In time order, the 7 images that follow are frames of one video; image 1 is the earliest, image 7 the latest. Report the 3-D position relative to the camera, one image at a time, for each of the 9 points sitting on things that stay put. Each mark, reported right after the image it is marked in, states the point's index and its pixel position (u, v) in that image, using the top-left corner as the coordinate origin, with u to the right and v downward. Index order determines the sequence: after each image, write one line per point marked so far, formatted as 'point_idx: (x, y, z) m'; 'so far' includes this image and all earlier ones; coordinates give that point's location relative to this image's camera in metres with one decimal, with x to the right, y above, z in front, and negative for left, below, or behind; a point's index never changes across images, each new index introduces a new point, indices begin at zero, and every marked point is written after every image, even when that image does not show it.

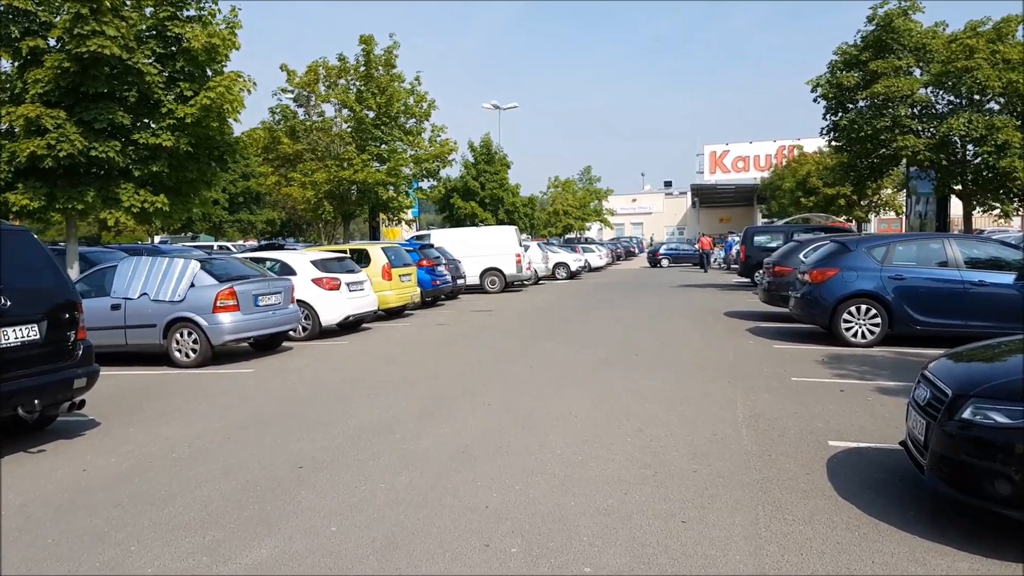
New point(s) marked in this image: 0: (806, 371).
0: (+3.7, -1.0, +9.5) m
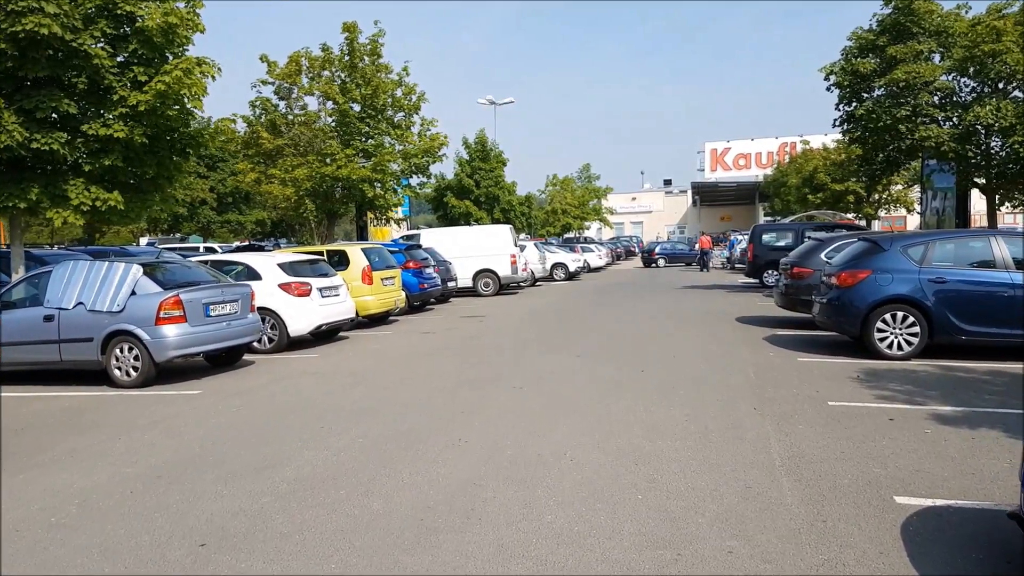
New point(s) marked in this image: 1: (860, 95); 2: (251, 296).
0: (+3.5, -1.1, +8.1) m
1: (+9.0, +5.0, +19.8) m
2: (-3.7, -0.1, +10.8) m
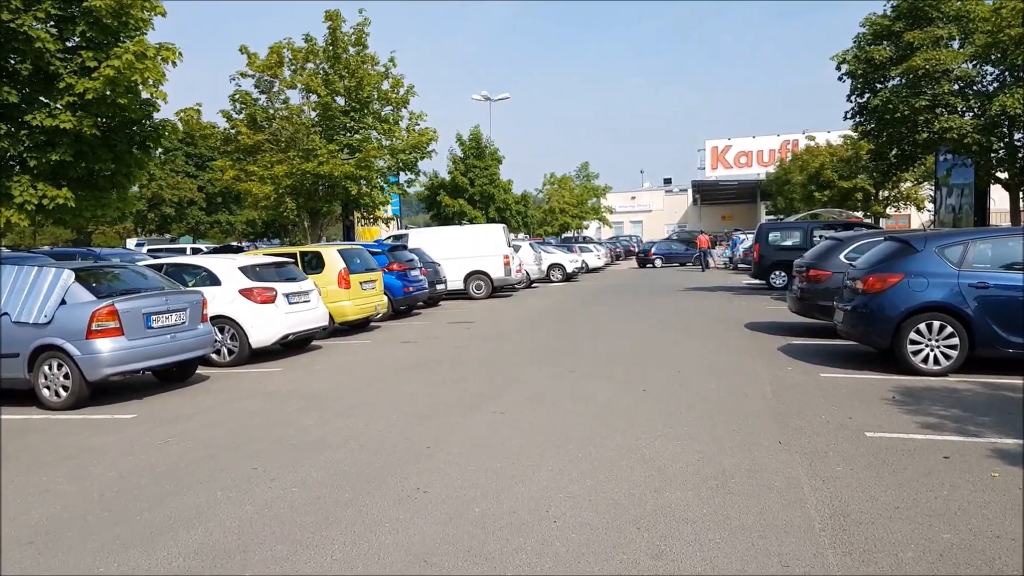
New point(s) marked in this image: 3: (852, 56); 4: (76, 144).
0: (+3.3, -1.2, +6.9) m
1: (+8.8, +5.0, +18.6) m
2: (-3.9, -0.2, +9.6) m
3: (+8.3, +5.7, +18.7) m
4: (-7.0, +2.3, +12.3) m
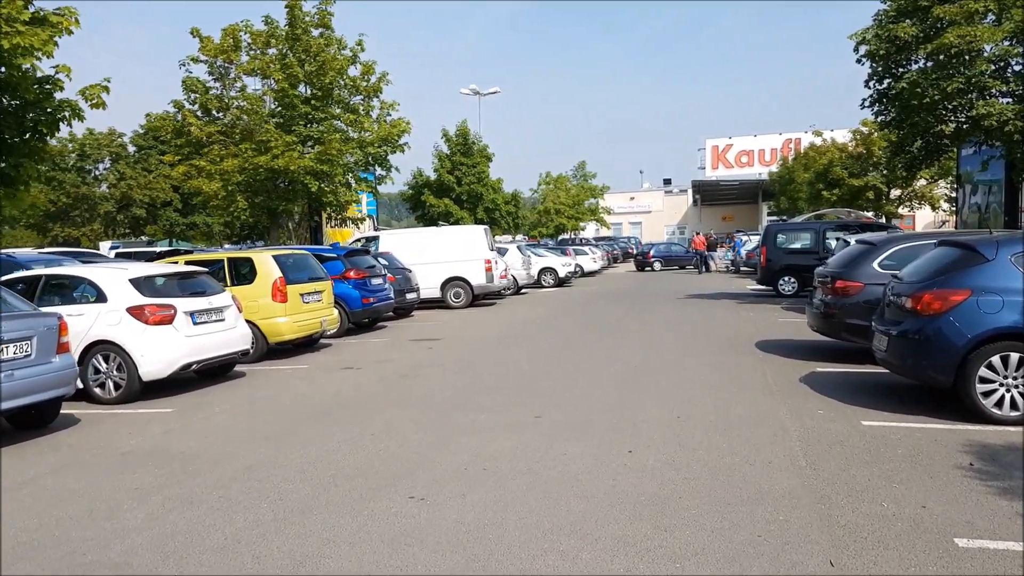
0: (+2.8, -1.4, +4.8) m
1: (+8.3, +4.8, +16.5) m
2: (-4.4, -0.4, +7.5) m
3: (+7.8, +5.5, +16.6) m
4: (-7.5, +2.1, +10.2) m
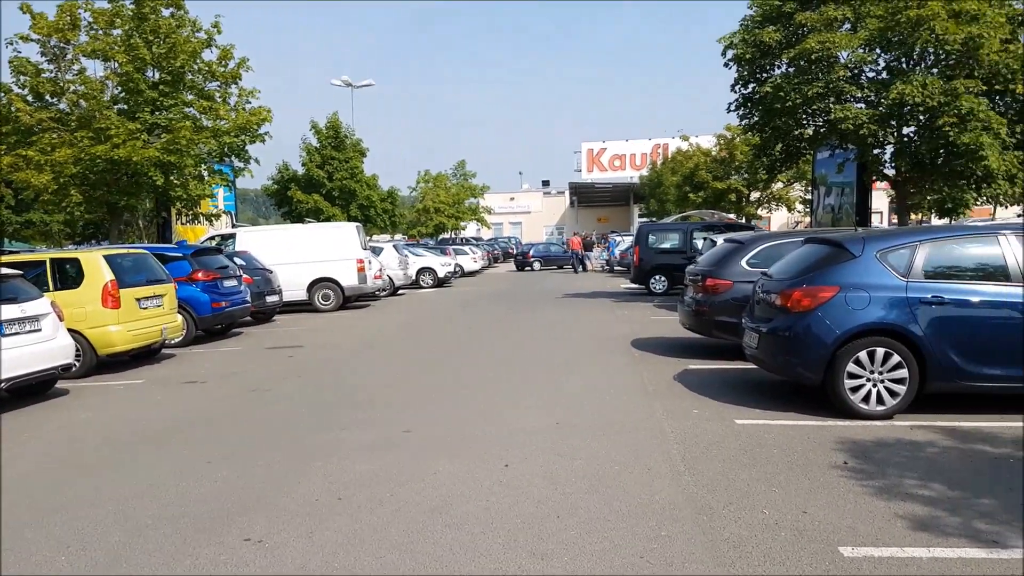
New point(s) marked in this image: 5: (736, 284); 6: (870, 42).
0: (+2.0, -1.3, +4.6) m
1: (+5.6, +4.8, +17.0) m
2: (-5.5, -0.5, +6.2) m
3: (+5.0, +5.6, +17.1) m
4: (-9.1, +2.0, +8.3) m
5: (+2.9, +0.1, +10.0) m
6: (+7.4, +5.1, +15.7) m
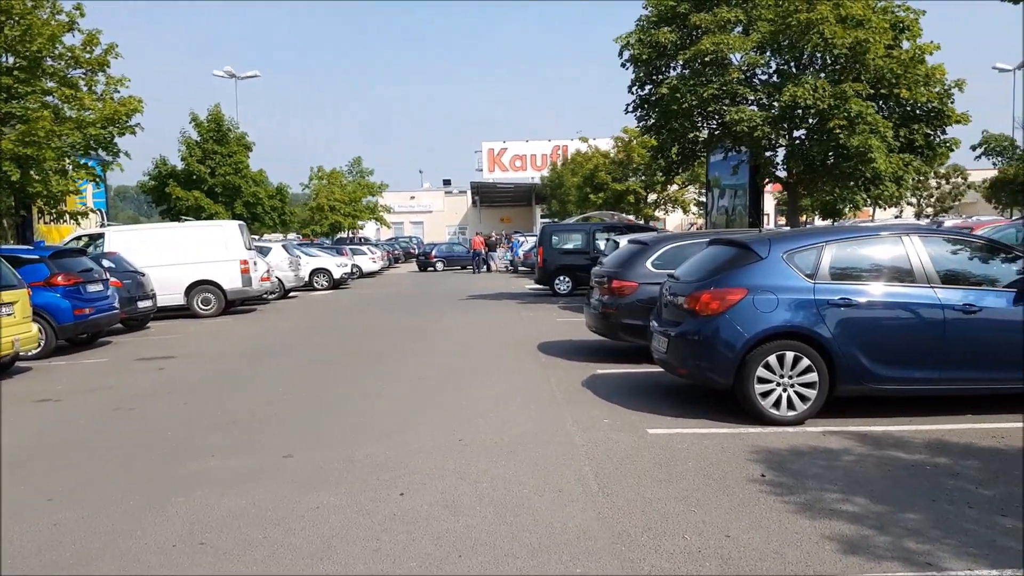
0: (+1.4, -1.4, +4.3) m
1: (+3.3, +4.8, +17.0) m
2: (-6.3, -0.5, +4.8) m
3: (+2.8, +5.6, +17.0) m
4: (-10.1, +1.9, +6.5) m
5: (+1.7, 0.0, +9.7) m
6: (+5.3, +5.1, +16.0) m
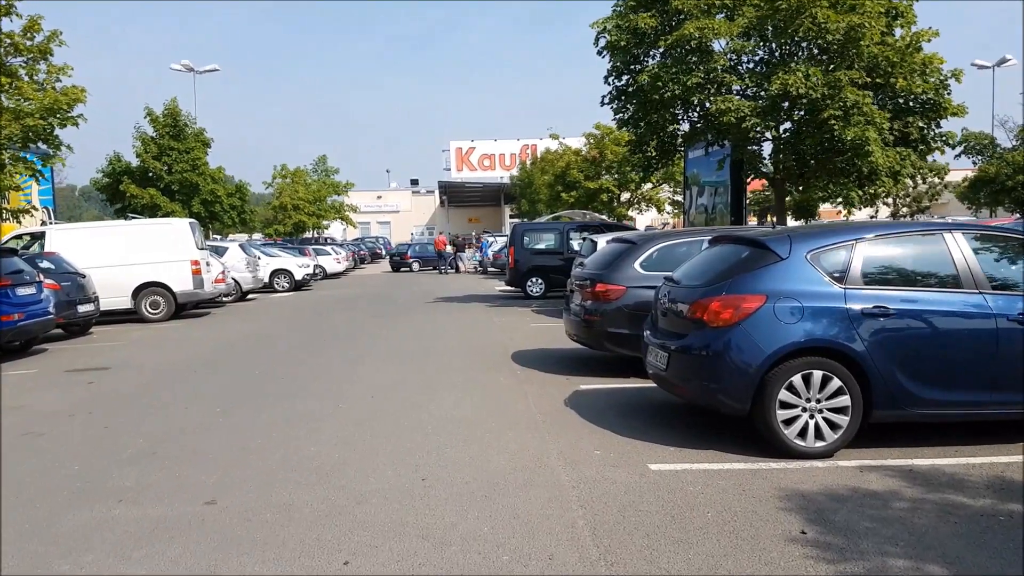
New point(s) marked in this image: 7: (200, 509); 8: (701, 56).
0: (+1.4, -1.4, +3.2) m
1: (+2.7, +4.8, +16.0) m
2: (-6.4, -0.6, +3.4) m
3: (+2.2, +5.5, +16.0) m
4: (-10.3, +1.8, +5.0) m
5: (+1.3, 0.0, +8.6) m
6: (+4.7, +5.1, +15.0) m
7: (-2.1, -1.4, +5.0) m
8: (+3.8, +4.6, +15.1) m
